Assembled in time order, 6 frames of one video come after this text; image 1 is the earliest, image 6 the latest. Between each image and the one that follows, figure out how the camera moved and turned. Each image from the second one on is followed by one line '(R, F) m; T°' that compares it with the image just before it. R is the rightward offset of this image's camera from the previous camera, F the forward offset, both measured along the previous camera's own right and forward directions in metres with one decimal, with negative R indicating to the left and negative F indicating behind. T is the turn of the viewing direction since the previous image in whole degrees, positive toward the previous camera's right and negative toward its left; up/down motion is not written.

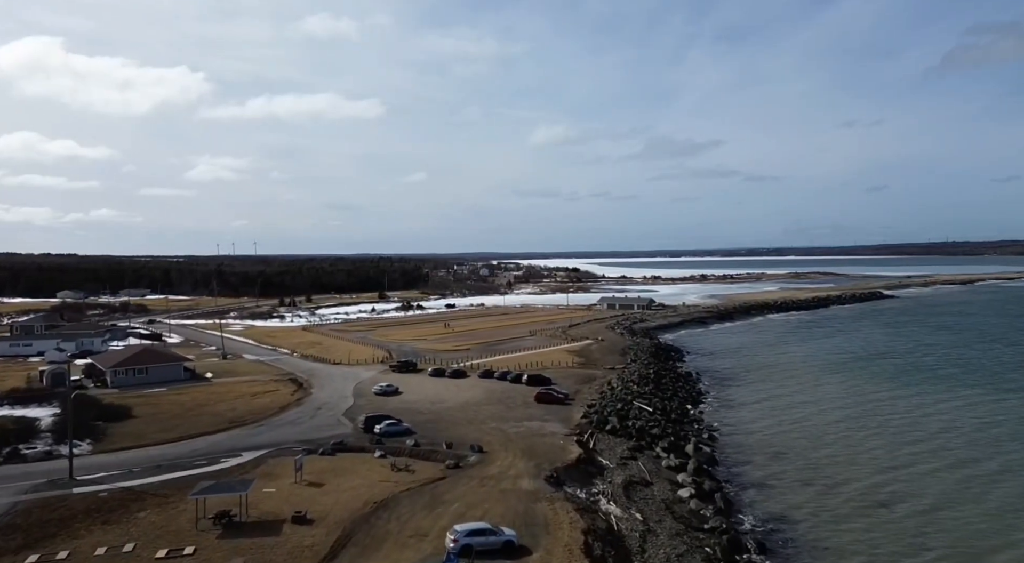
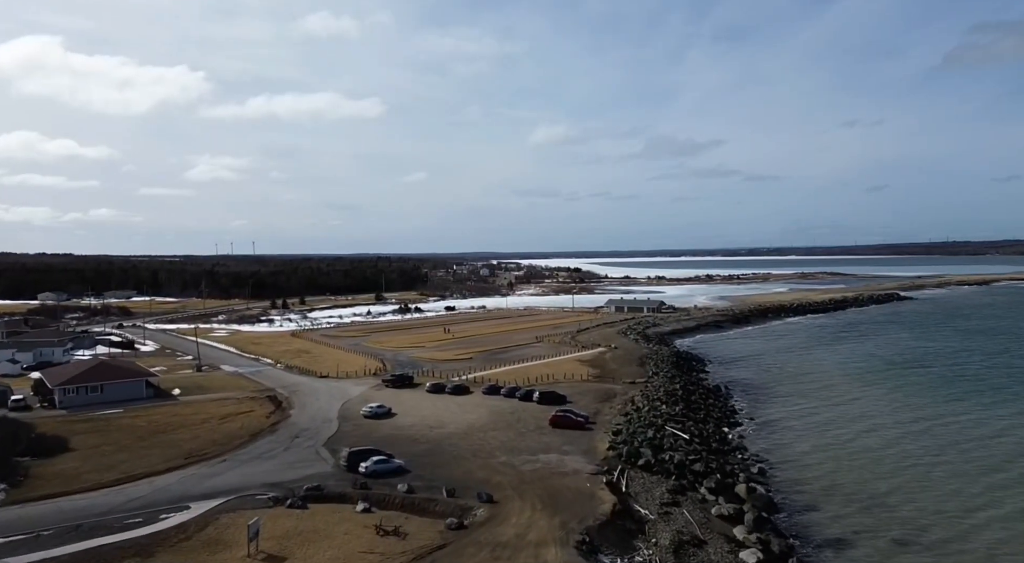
(-0.5, +4.4) m; 0°
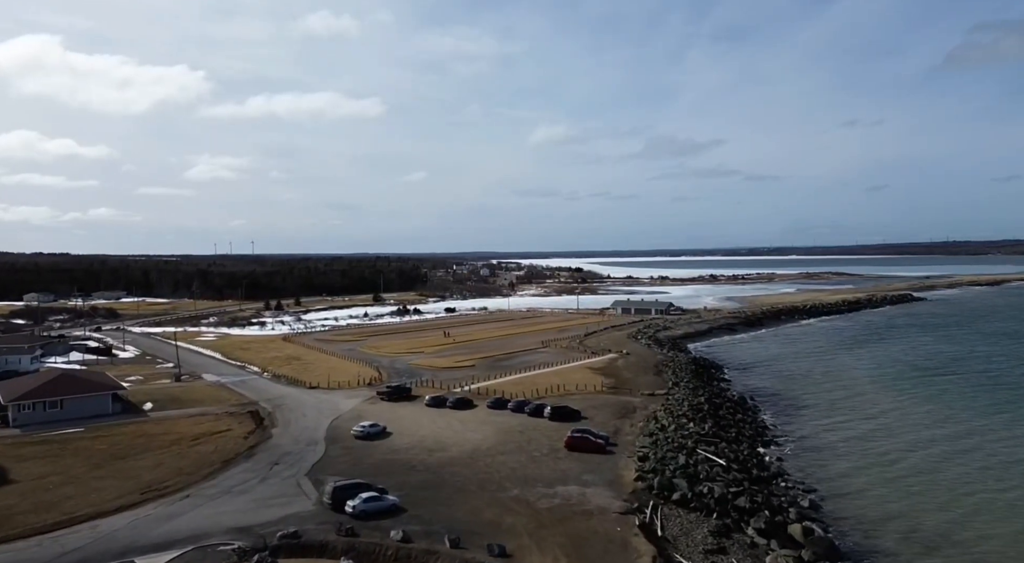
(-0.4, +3.2) m; 0°
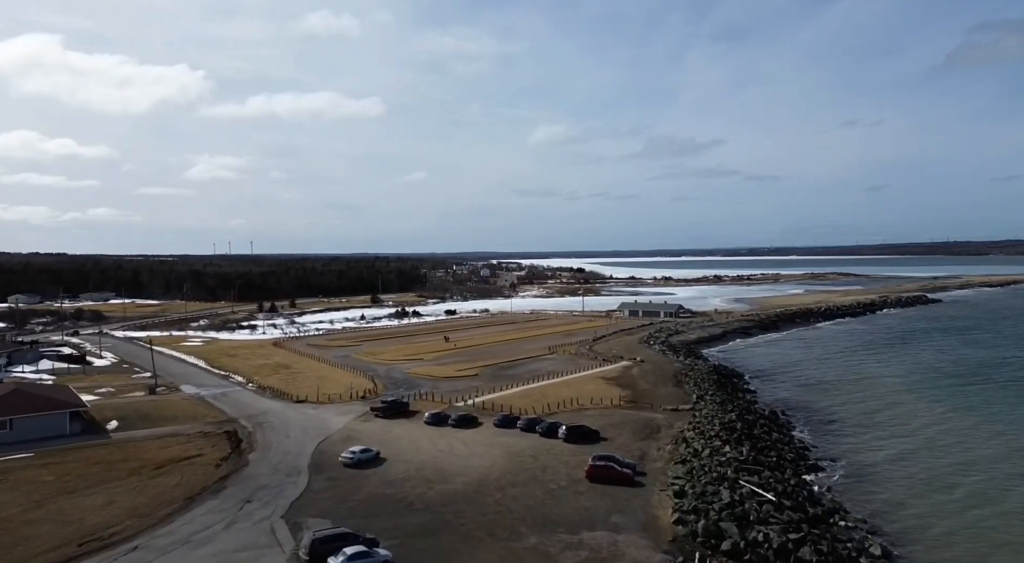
(-0.4, +3.2) m; 0°
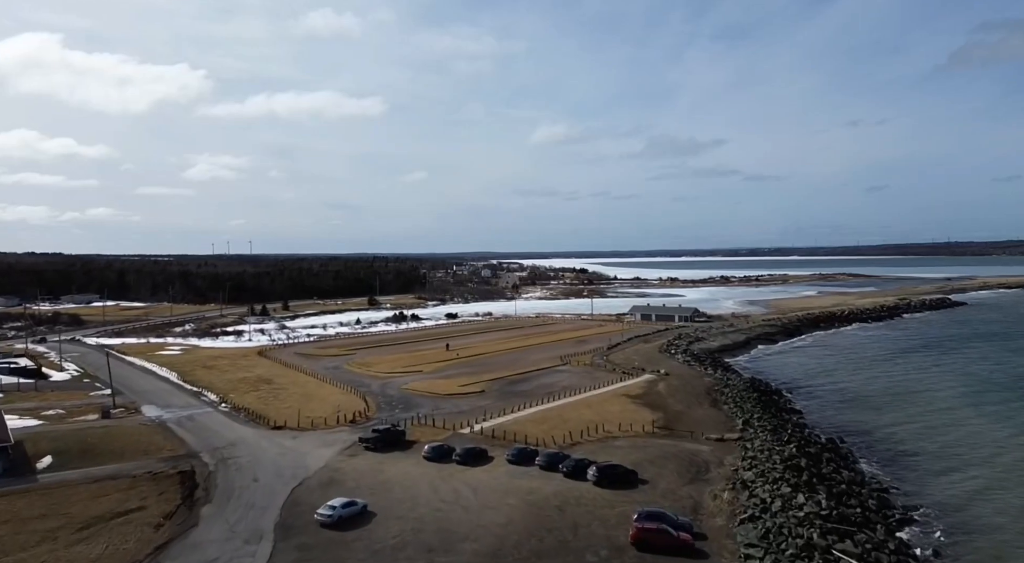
(-0.6, +4.6) m; 0°
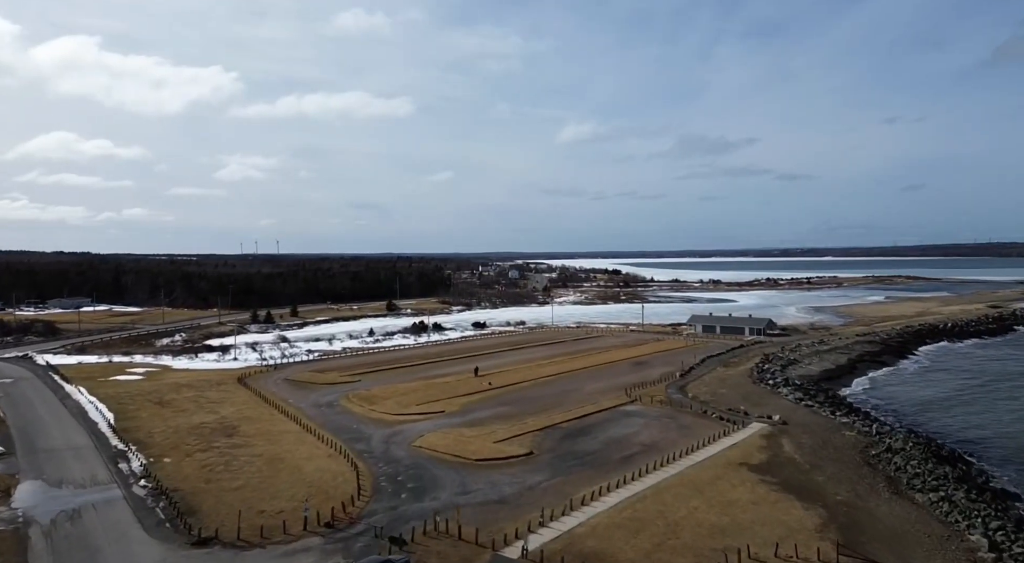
(-1.3, +10.7) m; -2°
